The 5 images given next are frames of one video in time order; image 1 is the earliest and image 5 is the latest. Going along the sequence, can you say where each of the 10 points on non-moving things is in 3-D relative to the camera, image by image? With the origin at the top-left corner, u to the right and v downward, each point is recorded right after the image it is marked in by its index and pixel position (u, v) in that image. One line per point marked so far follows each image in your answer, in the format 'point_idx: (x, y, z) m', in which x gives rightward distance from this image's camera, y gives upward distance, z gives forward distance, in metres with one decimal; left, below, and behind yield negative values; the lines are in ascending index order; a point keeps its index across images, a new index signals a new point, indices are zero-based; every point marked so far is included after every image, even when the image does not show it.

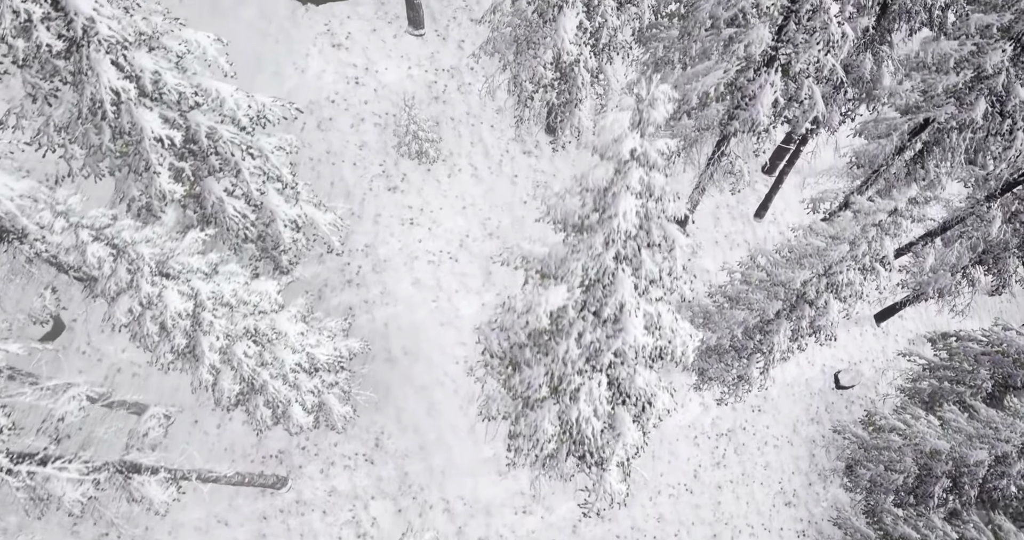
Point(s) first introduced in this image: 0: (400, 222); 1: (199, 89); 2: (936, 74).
0: (-3.8, +1.6, +16.5) m
1: (-6.0, +3.5, +9.4) m
2: (+8.8, +4.0, +10.2) m
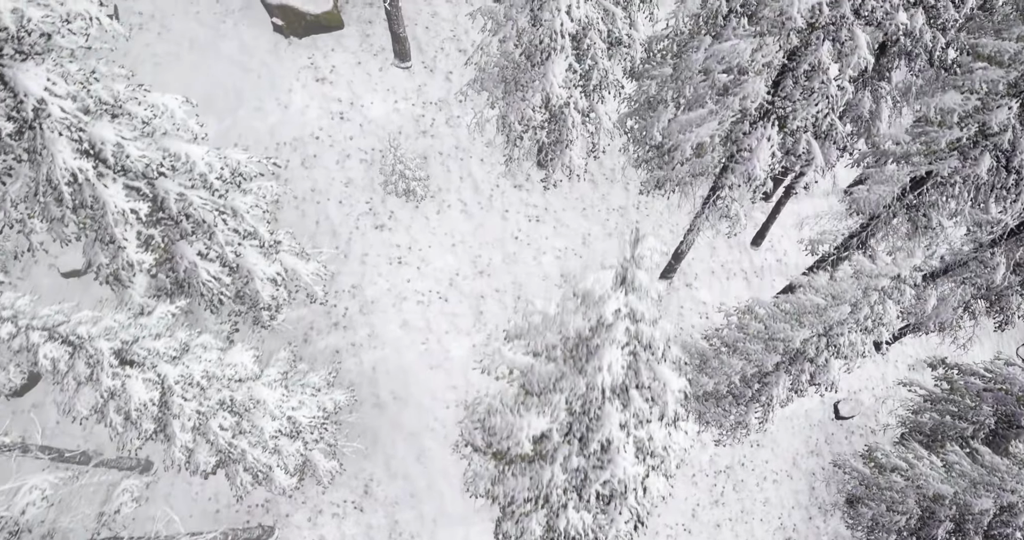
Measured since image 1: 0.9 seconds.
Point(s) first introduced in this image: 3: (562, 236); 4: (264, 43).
0: (-4.1, +0.3, +16.0) m
1: (-6.3, +2.1, +8.9) m
2: (+8.5, +2.8, +9.8) m
3: (+1.8, +1.2, +17.2) m
4: (-8.3, +7.6, +16.4) m
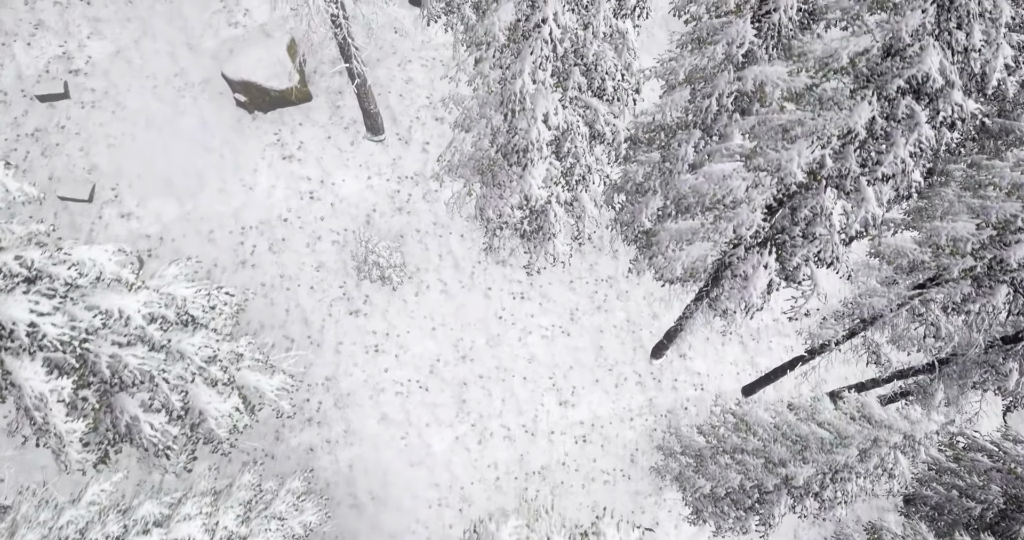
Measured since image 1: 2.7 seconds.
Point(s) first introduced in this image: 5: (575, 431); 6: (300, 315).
0: (-4.6, -2.5, +15.1) m
1: (-6.7, -0.7, +7.9) m
2: (+8.0, +0.3, +9.0) m
3: (+1.2, -1.4, +16.3) m
4: (-9.0, +4.8, +15.4) m
5: (+2.0, -5.1, +15.6) m
6: (-6.4, -1.4, +14.9) m
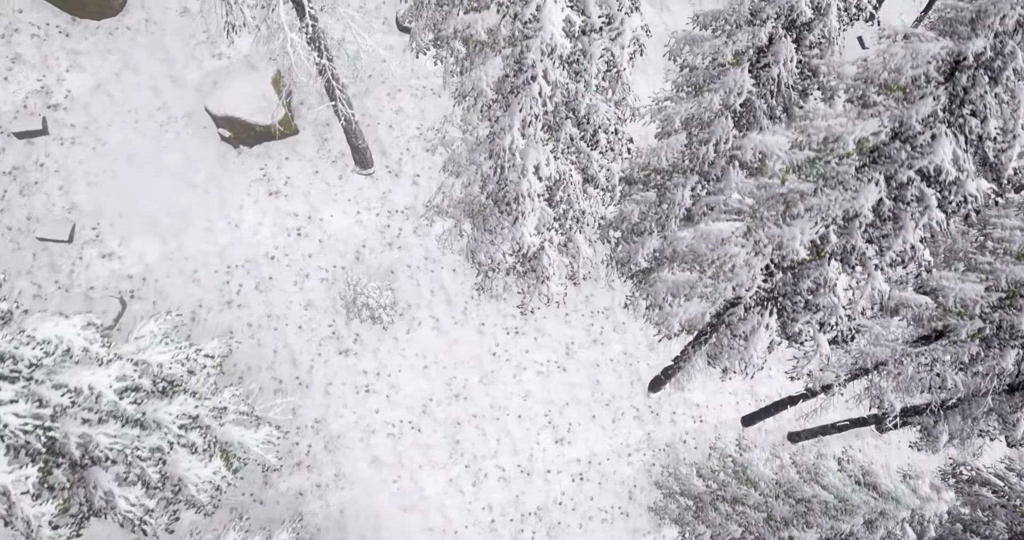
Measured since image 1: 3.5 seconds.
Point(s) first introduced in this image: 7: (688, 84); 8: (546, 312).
0: (-4.7, -3.6, +14.7) m
1: (-6.9, -1.9, +7.5) m
2: (+7.9, -0.8, +8.7) m
3: (+1.0, -2.5, +15.9) m
4: (-9.2, +3.6, +15.0) m
5: (+1.9, -6.2, +15.3) m
6: (-6.6, -2.5, +14.5) m
7: (+3.5, +3.7, +9.6) m
8: (+1.1, -1.4, +16.2) m
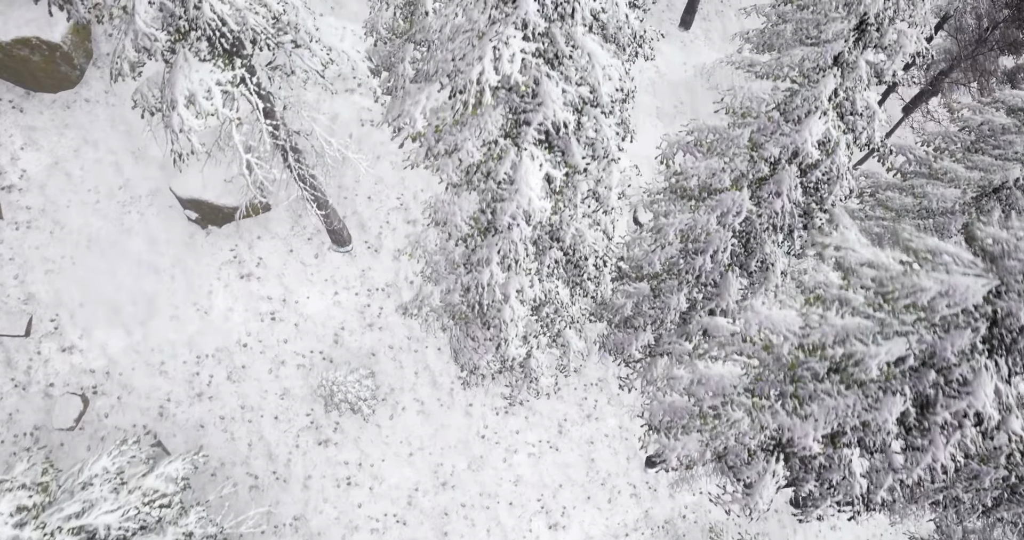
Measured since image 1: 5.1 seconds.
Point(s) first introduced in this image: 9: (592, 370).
0: (-5.0, -6.1, +13.9) m
1: (-7.1, -4.4, +6.7) m
2: (+7.6, -3.0, +8.0) m
3: (+0.7, -4.9, +15.2) m
4: (-9.7, +1.0, +14.1) m
5: (+1.6, -8.6, +14.6) m
6: (-6.9, -5.0, +13.7) m
7: (+3.1, +1.3, +8.8) m
8: (+0.8, -3.8, +15.5) m
9: (+2.6, -3.3, +15.9) m
